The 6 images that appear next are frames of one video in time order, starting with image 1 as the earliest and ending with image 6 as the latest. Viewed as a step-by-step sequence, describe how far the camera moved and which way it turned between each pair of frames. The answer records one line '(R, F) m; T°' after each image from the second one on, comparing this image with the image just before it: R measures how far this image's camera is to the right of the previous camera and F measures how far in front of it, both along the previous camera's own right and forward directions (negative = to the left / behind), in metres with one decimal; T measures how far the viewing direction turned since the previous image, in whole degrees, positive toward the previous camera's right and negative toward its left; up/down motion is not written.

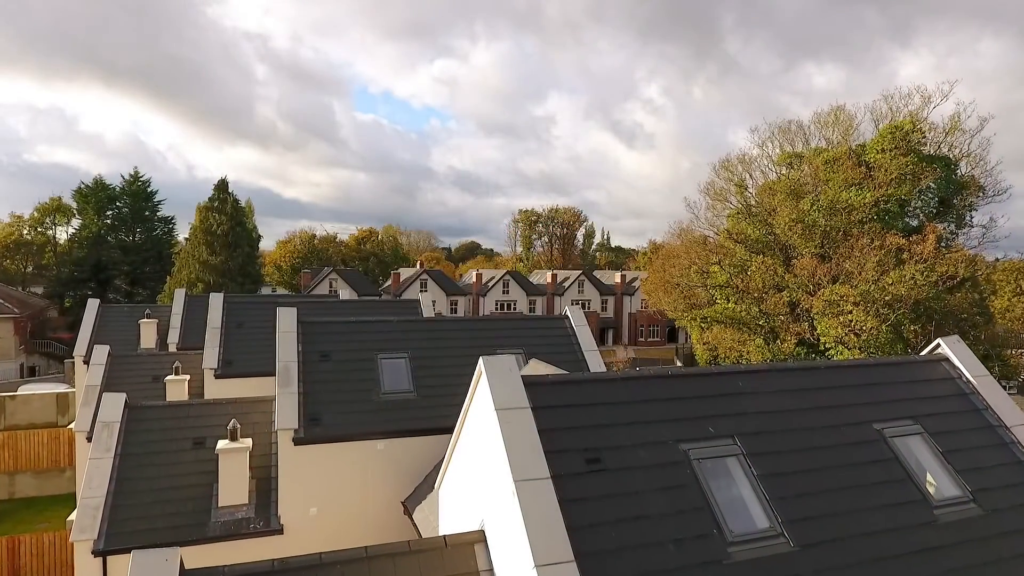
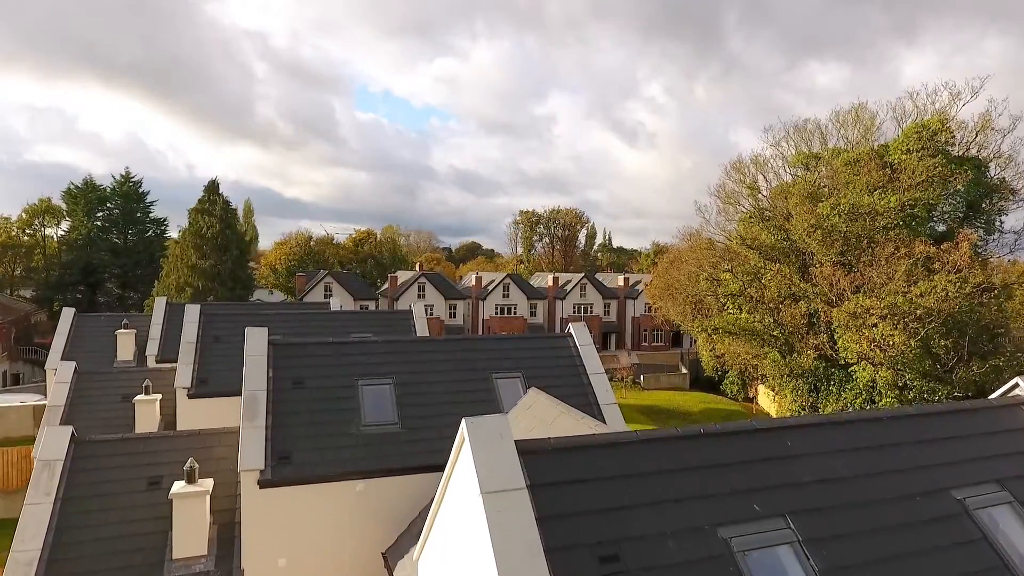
(+0.1, +1.4) m; 0°
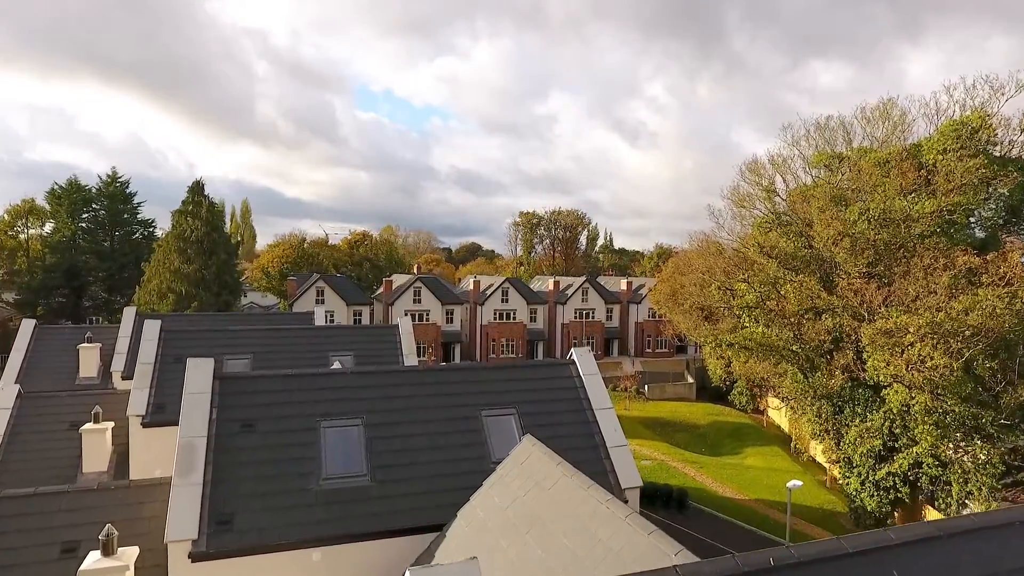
(+0.2, +1.8) m; 0°
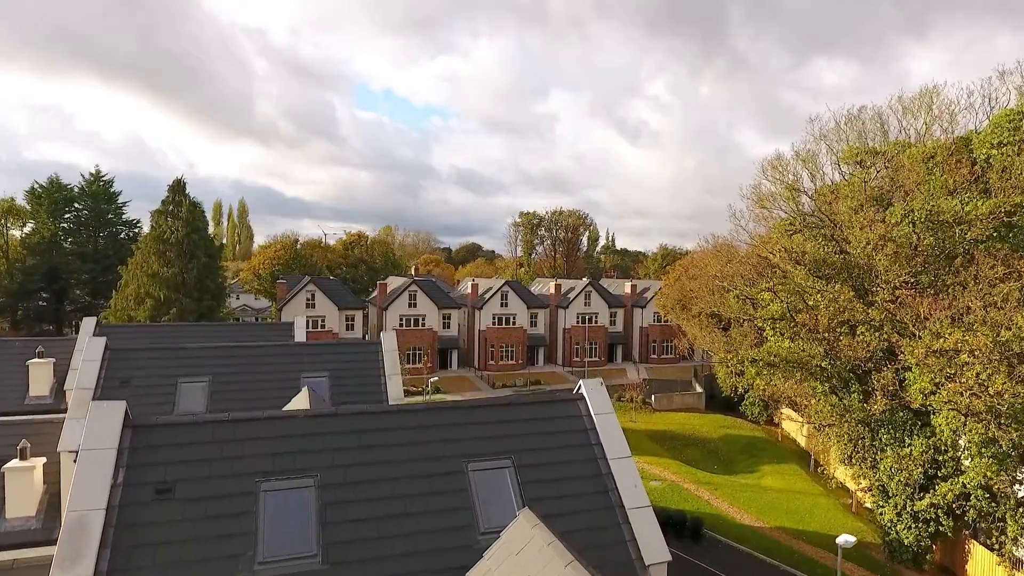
(+0.1, +2.1) m; 0°
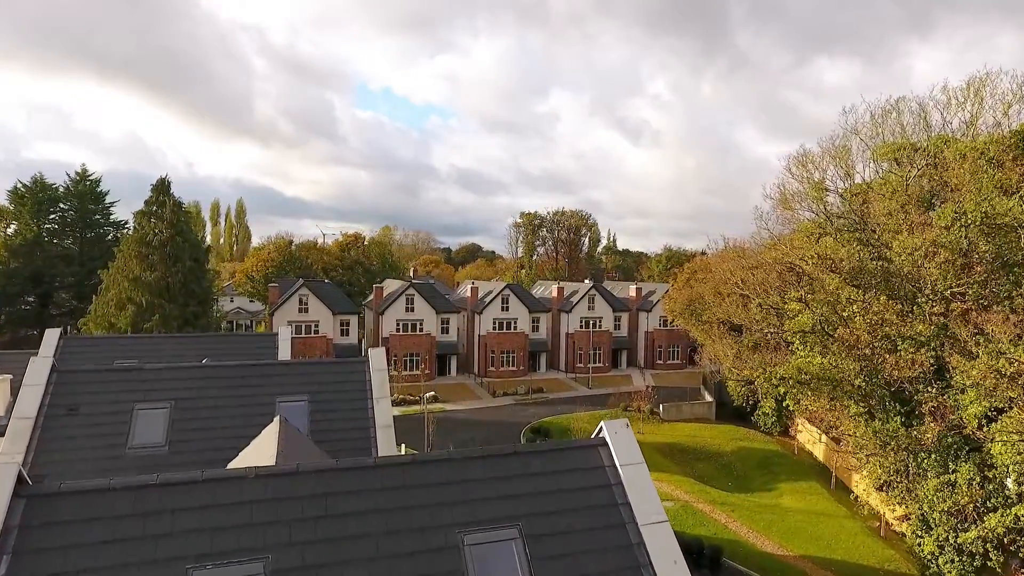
(-0.1, +1.7) m; 0°
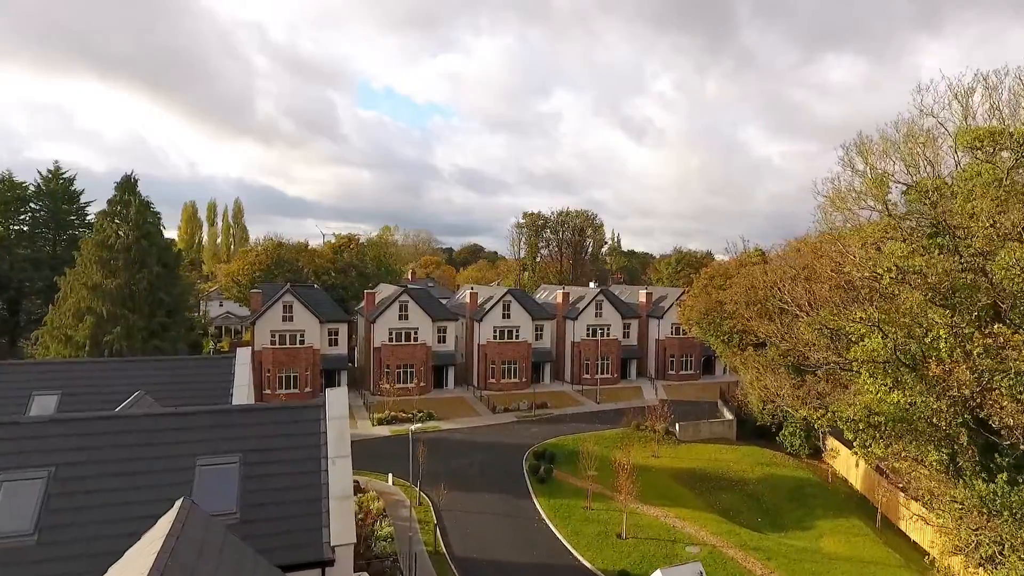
(+0.1, +3.2) m; 0°
